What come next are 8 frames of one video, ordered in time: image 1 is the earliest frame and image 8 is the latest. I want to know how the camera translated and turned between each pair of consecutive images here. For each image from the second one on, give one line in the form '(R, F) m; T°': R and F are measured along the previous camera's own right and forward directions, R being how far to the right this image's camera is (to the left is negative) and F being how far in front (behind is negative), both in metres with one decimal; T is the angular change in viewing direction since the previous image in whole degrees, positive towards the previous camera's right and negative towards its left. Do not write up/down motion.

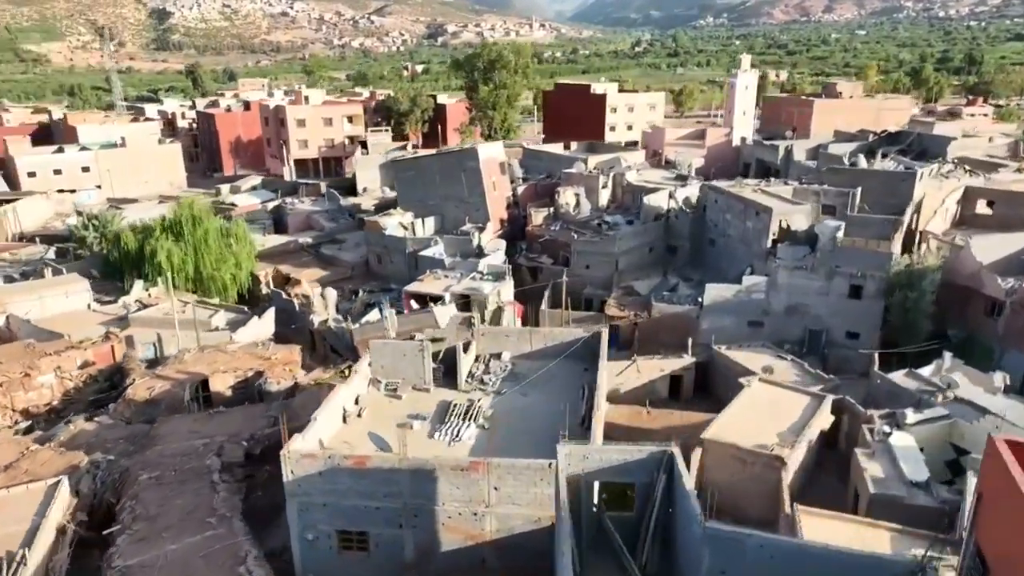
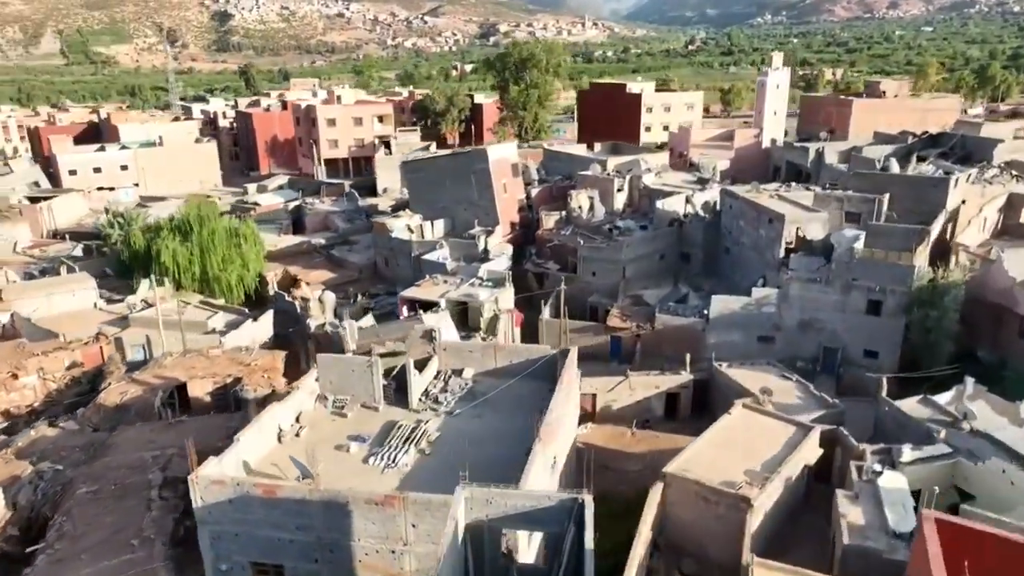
(+1.9, +1.2) m; -4°
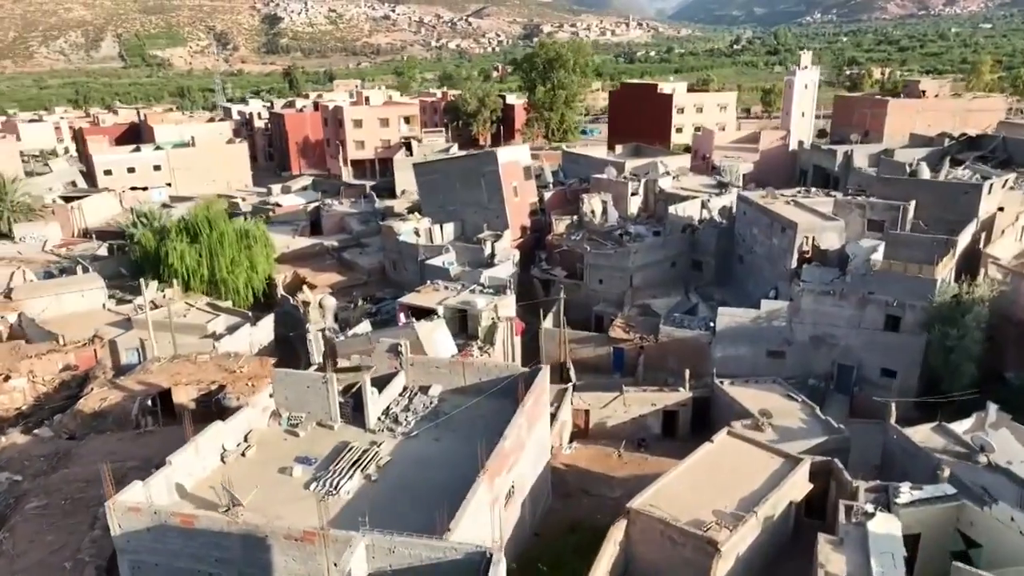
(+1.5, +1.0) m; -3°
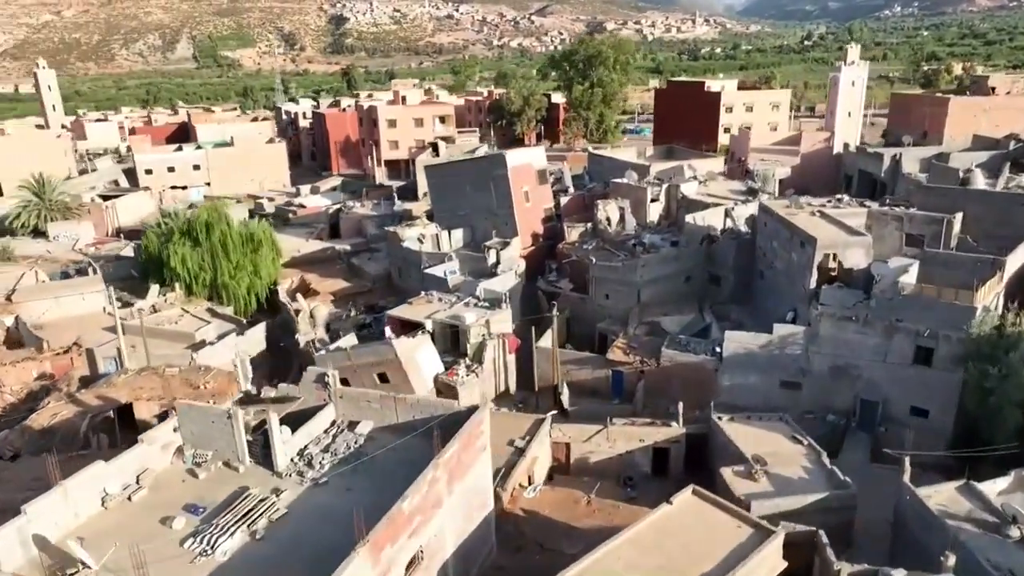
(+2.2, +2.0) m; -5°
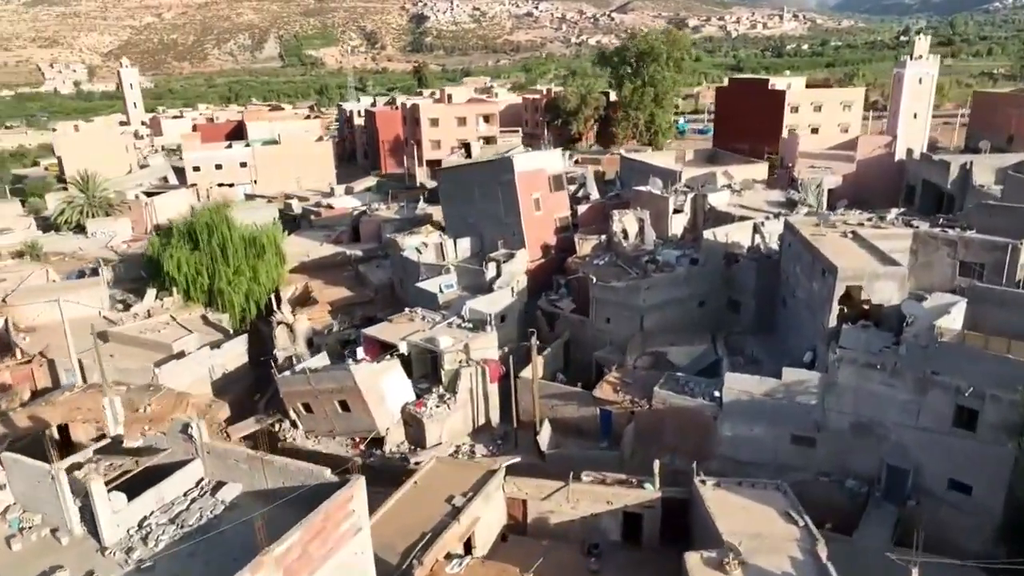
(+2.8, +2.8) m; -6°
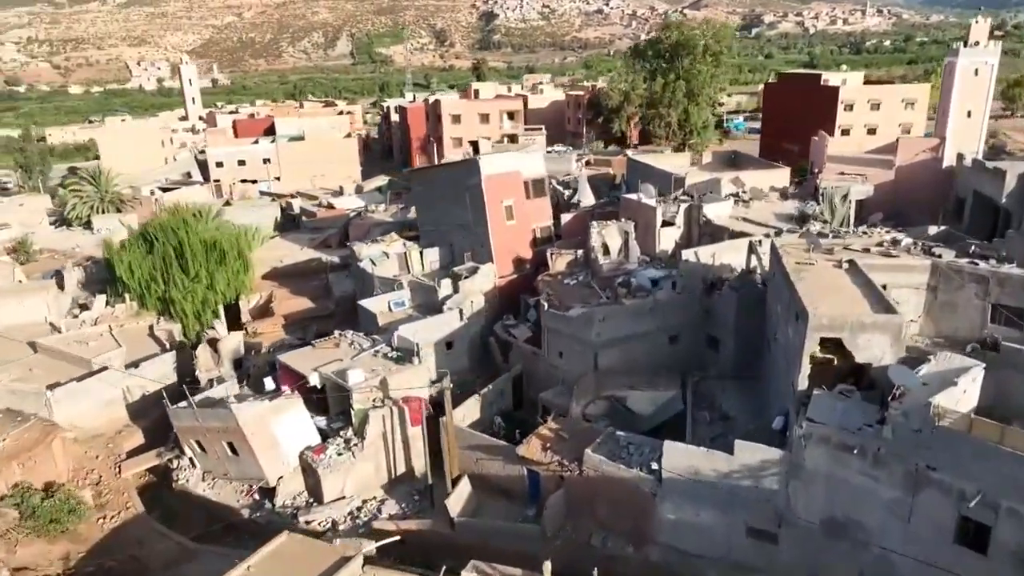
(+3.6, +3.7) m; -5°
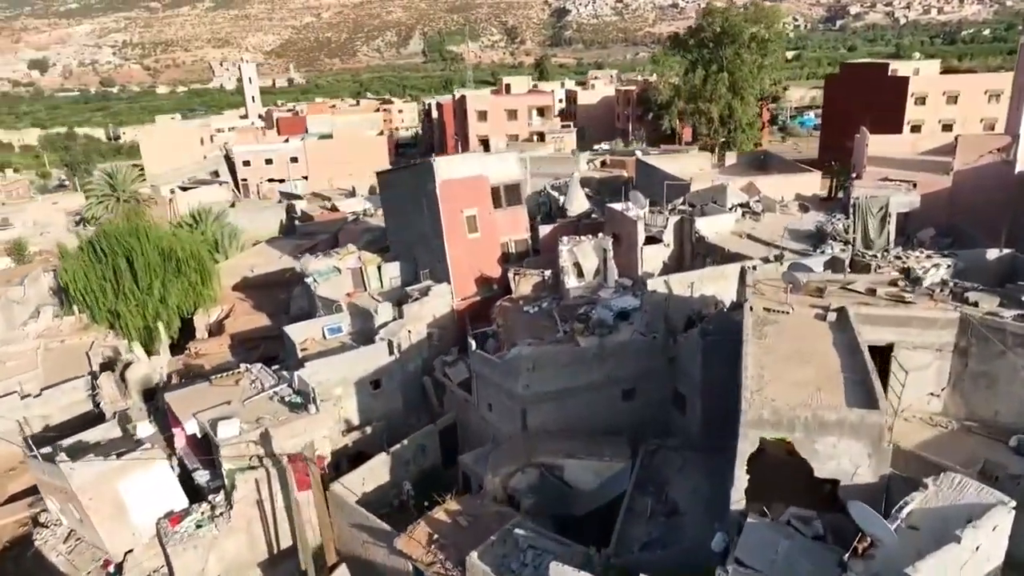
(+3.3, +4.0) m; -6°
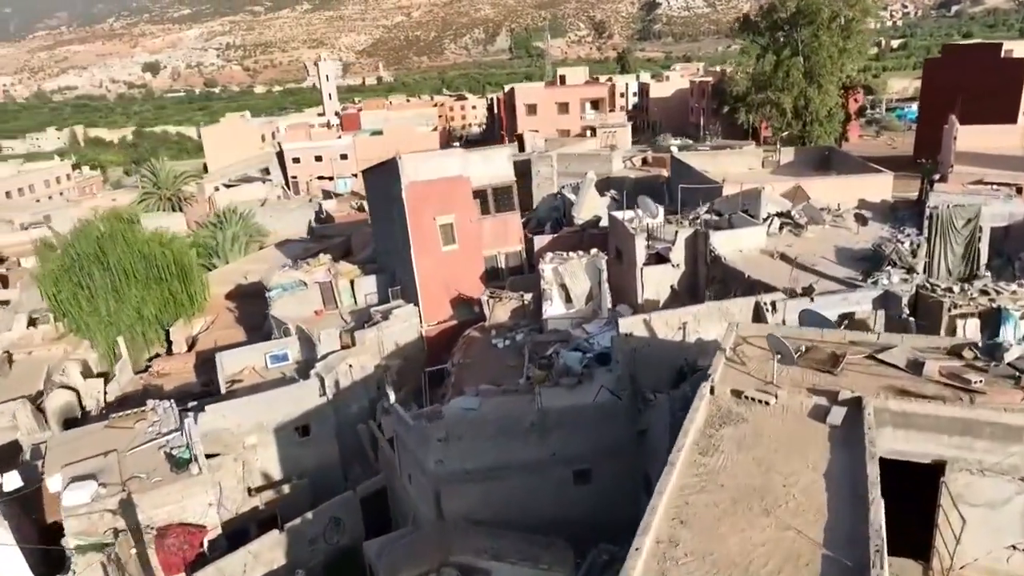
(+2.6, +3.9) m; -7°
